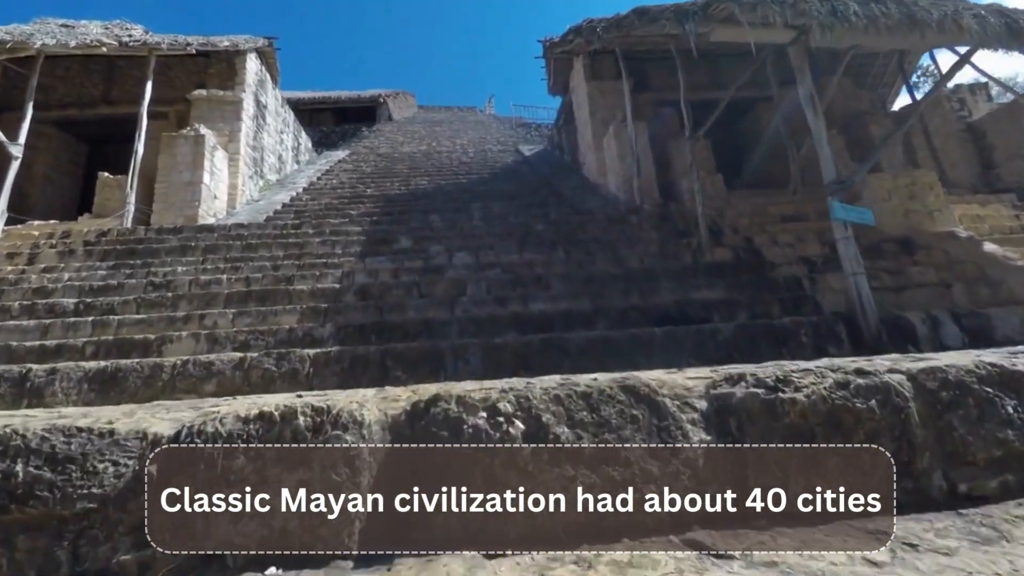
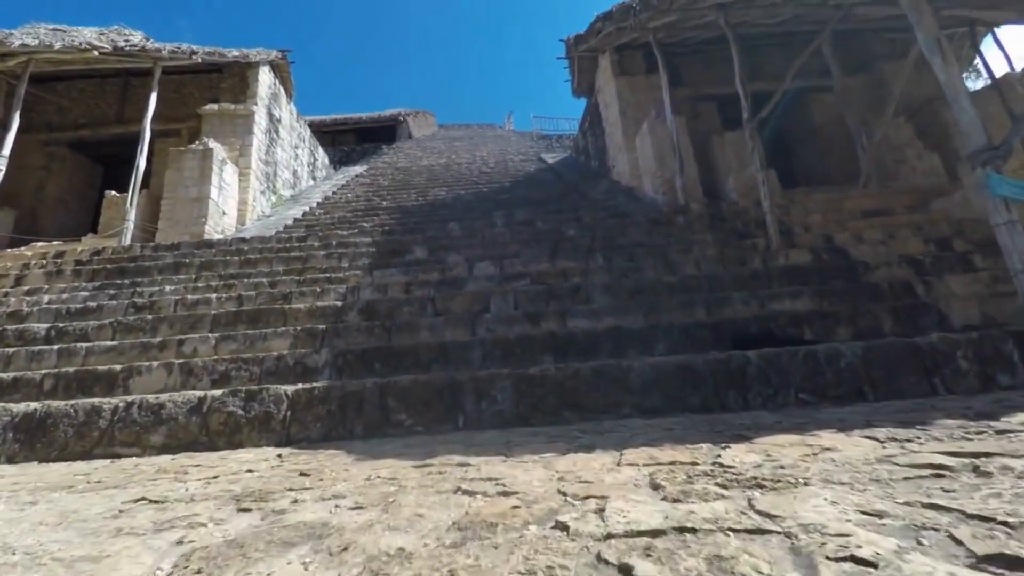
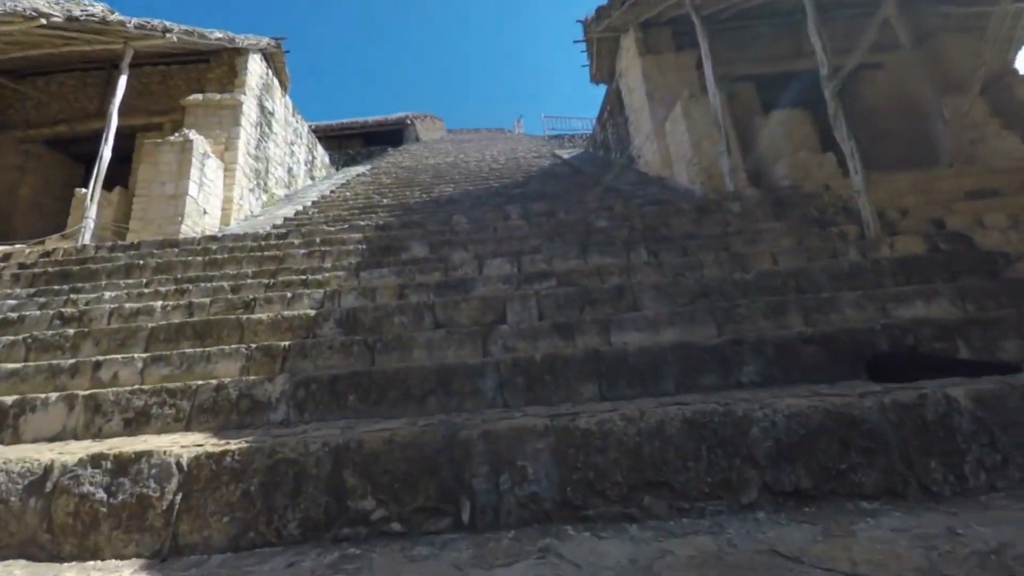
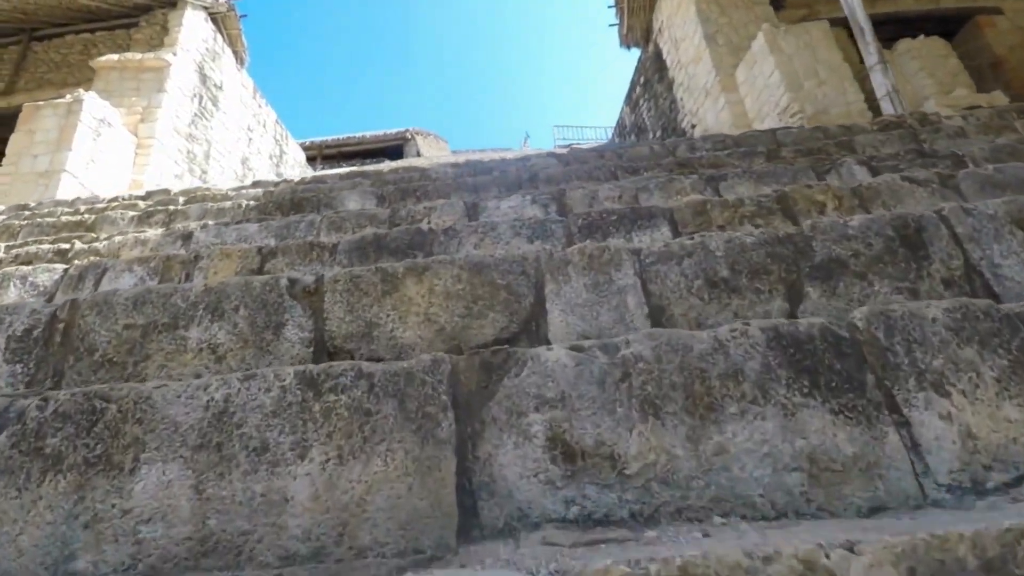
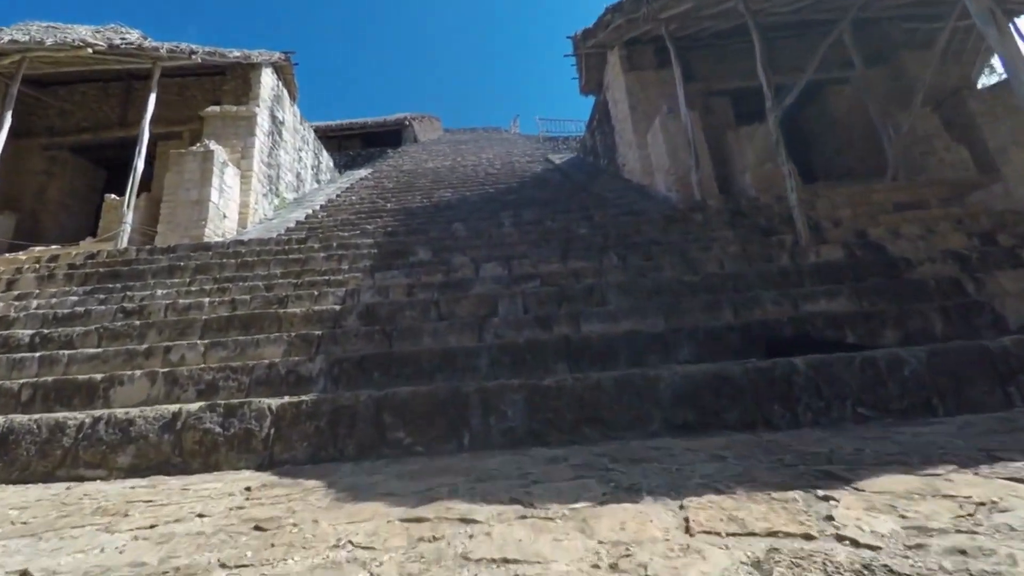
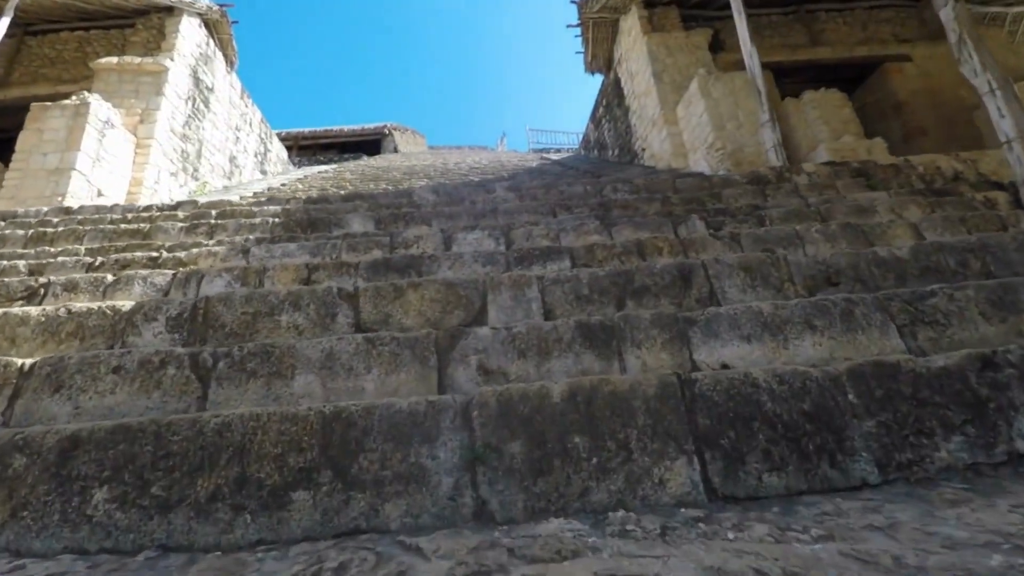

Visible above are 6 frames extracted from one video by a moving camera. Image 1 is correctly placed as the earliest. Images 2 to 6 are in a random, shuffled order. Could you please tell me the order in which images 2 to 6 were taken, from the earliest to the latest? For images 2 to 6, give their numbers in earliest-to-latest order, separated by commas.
2, 5, 3, 6, 4
